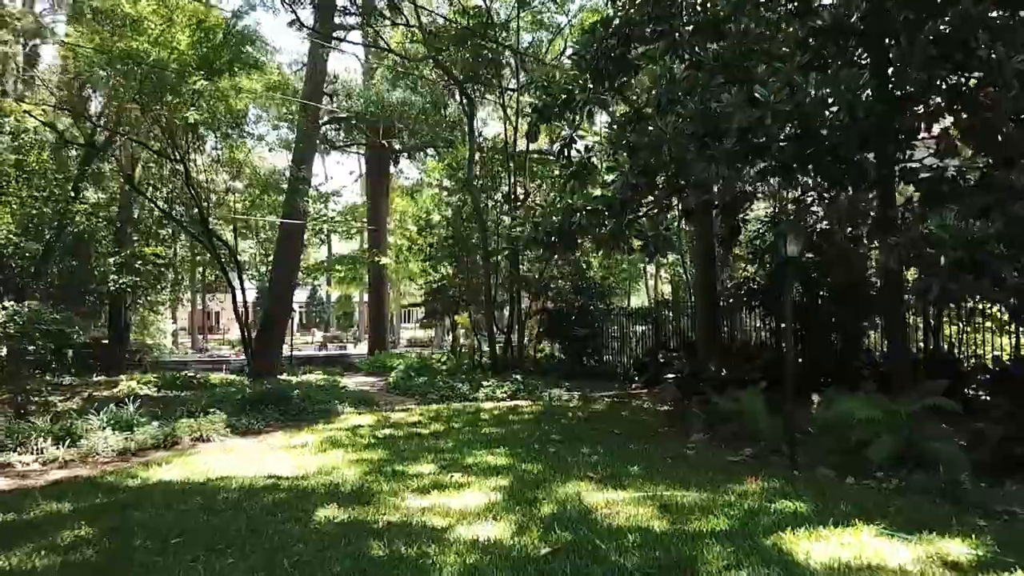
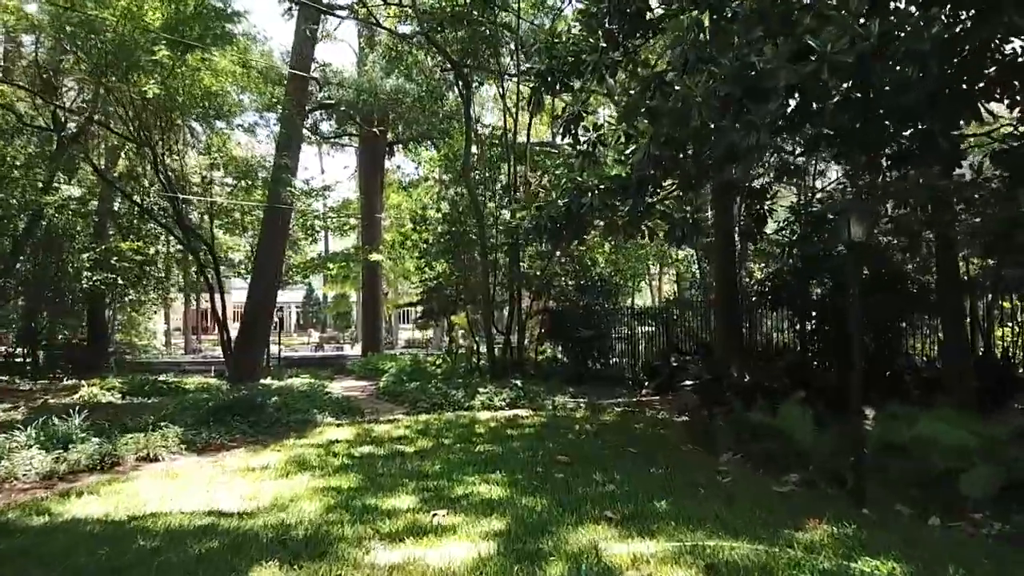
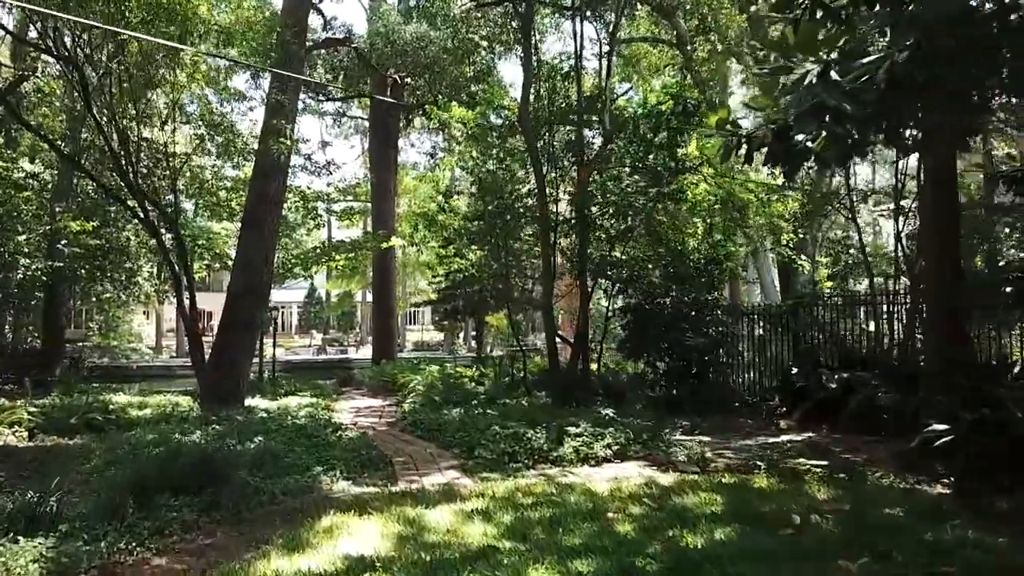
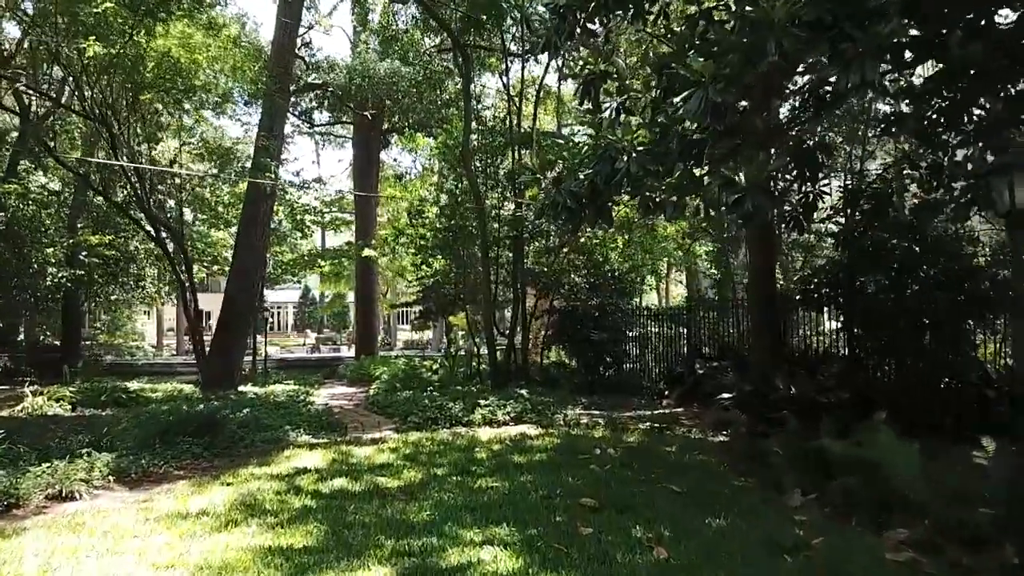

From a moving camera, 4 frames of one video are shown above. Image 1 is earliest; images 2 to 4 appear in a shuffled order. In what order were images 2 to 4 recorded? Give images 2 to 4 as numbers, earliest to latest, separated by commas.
2, 4, 3
